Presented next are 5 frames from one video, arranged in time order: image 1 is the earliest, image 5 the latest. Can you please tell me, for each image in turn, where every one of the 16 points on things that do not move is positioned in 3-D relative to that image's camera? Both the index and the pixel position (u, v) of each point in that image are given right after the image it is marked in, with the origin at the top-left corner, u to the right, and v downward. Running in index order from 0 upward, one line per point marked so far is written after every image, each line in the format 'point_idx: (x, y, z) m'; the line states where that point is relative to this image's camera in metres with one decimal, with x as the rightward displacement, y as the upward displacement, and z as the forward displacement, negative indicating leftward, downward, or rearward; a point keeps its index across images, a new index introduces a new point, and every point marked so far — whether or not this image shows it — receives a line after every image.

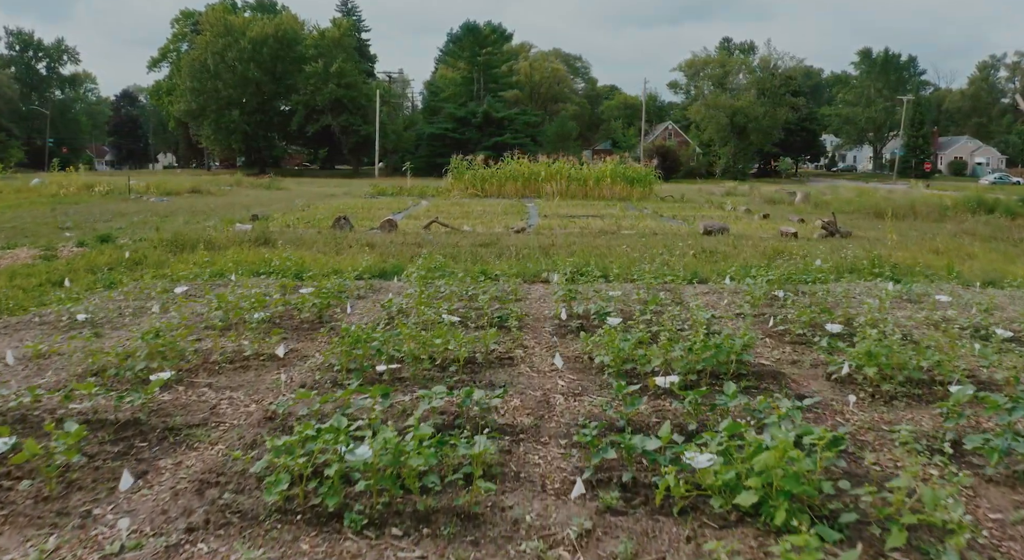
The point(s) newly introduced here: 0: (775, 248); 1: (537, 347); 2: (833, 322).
0: (+2.9, +0.3, +8.6) m
1: (+0.1, -0.4, +4.1) m
2: (+1.9, -0.3, +4.5) m
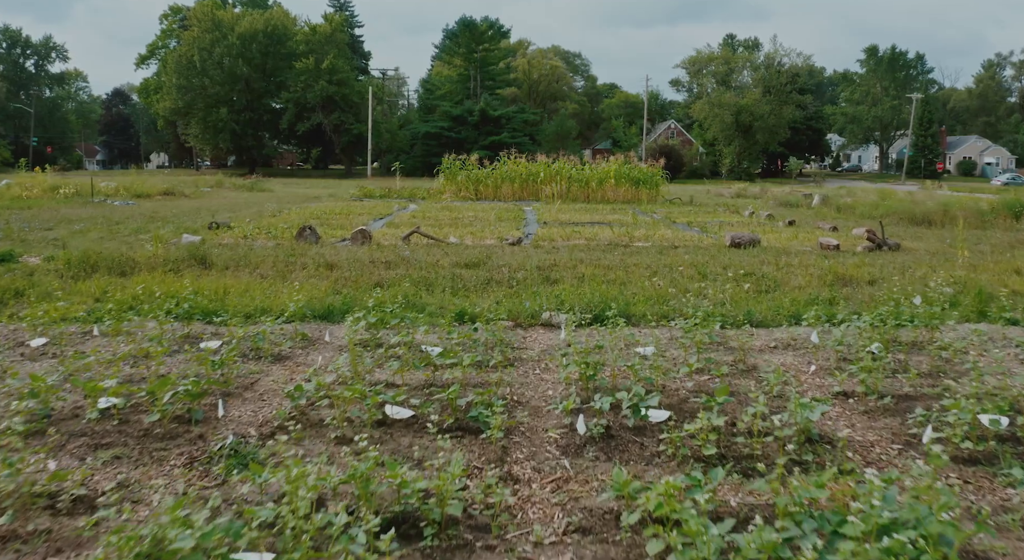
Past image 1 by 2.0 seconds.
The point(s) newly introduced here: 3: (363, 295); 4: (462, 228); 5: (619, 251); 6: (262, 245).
0: (+2.9, +0.1, +6.9) m
1: (+0.1, -0.6, +2.4) m
2: (+1.8, -0.5, +2.9) m
3: (-1.0, -0.1, +5.4) m
4: (-0.7, +0.7, +11.1) m
5: (+1.2, +0.3, +8.6) m
6: (-3.0, +0.4, +9.4) m
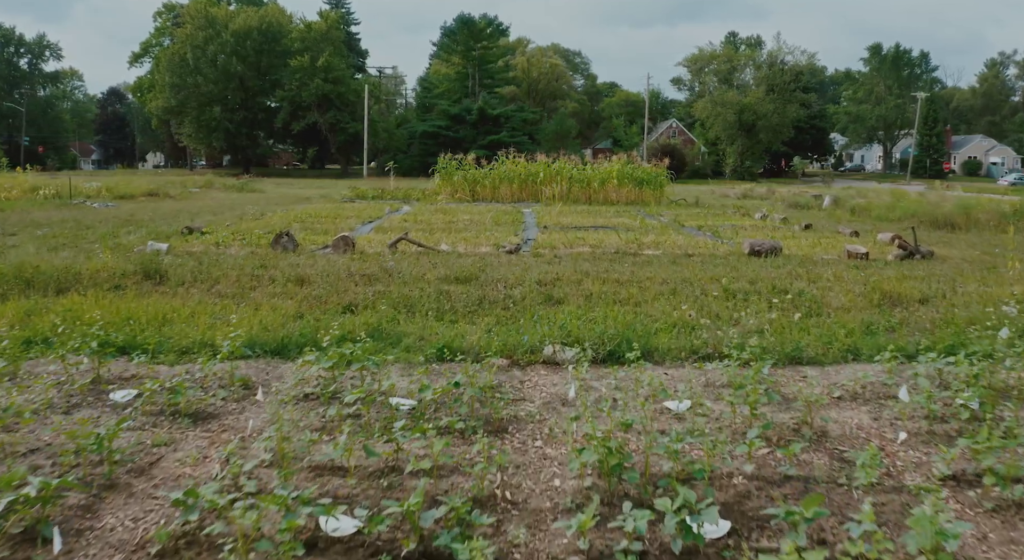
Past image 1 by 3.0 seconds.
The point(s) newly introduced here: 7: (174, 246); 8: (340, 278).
0: (+2.8, -0.1, +6.0) m
1: (+0.1, -0.8, +1.5) m
2: (+1.8, -0.7, +2.0) m
3: (-1.1, -0.2, +4.5) m
4: (-0.7, +0.6, +10.2) m
5: (+1.2, +0.2, +7.8) m
6: (-3.1, +0.3, +8.5) m
7: (-4.0, +0.4, +9.1) m
8: (-1.5, 0.0, +6.5) m
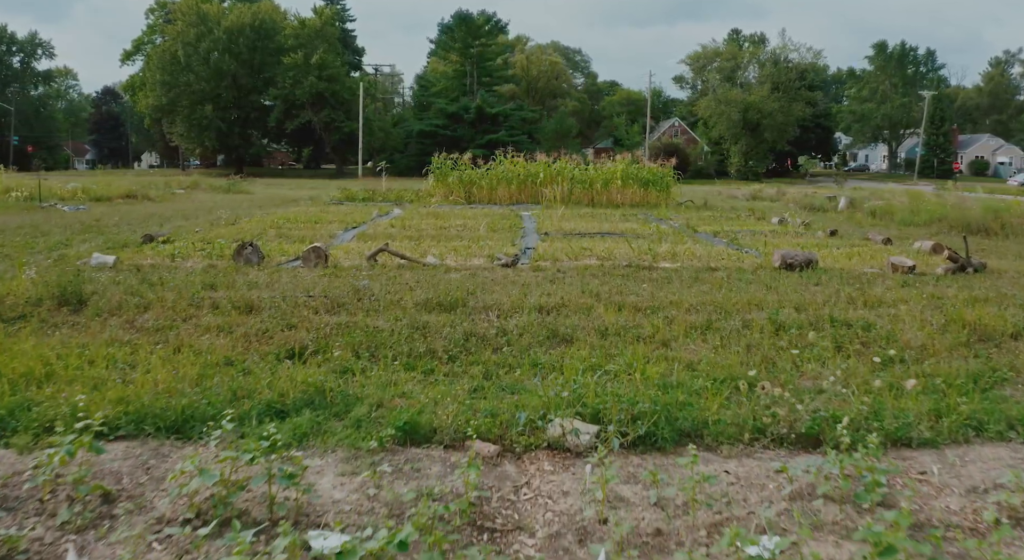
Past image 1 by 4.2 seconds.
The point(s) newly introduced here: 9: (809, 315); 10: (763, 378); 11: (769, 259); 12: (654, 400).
0: (+2.8, -0.2, +4.9) m
1: (0.0, -0.9, +0.4) m
2: (+1.8, -0.8, +0.9) m
3: (-1.1, -0.4, +3.4) m
4: (-0.8, +0.4, +9.1) m
5: (+1.1, 0.0, +6.6) m
6: (-3.1, +0.1, +7.4) m
7: (-4.0, +0.2, +8.0) m
8: (-1.5, -0.2, +5.4) m
9: (+1.9, -0.2, +4.9) m
10: (+1.1, -0.4, +3.3) m
11: (+2.6, +0.2, +7.9) m
12: (+0.5, -0.5, +2.9) m
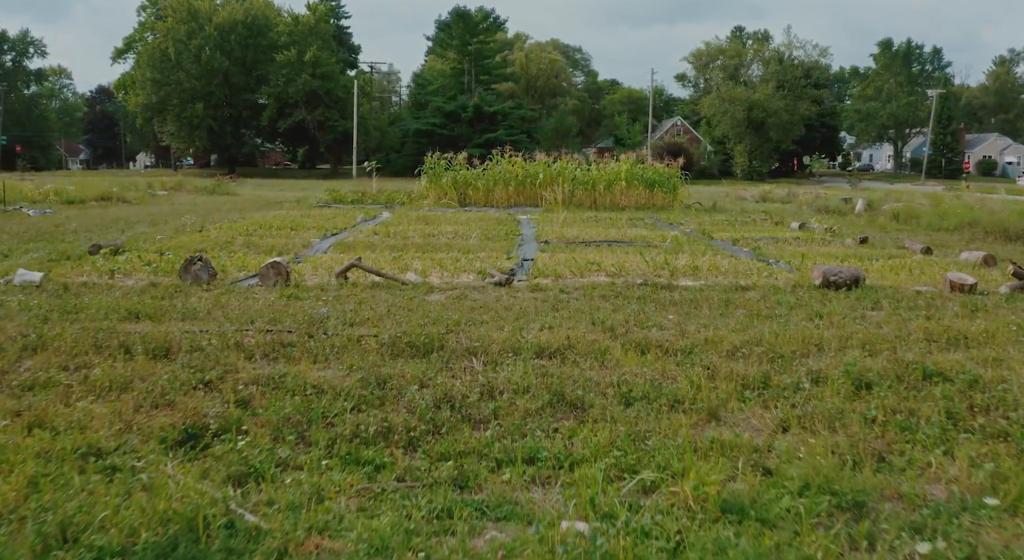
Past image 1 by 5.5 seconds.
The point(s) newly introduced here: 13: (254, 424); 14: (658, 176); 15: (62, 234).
0: (+2.8, -0.4, +3.8) m
1: (0.0, -1.1, -0.8) m
2: (+1.7, -1.0, -0.3) m
3: (-1.1, -0.6, +2.3) m
4: (-0.8, +0.3, +8.0) m
5: (+1.1, -0.2, +5.5) m
6: (-3.1, -0.1, +6.2) m
7: (-4.1, 0.0, +6.9) m
8: (-1.5, -0.3, +4.3) m
9: (+1.8, -0.4, +3.7) m
10: (+1.0, -0.6, +2.2) m
11: (+2.6, 0.0, +6.7) m
12: (+0.5, -0.6, +1.7) m
13: (-0.9, -0.5, +2.8) m
14: (+2.9, +2.0, +15.3) m
15: (-6.5, +0.7, +11.1) m
